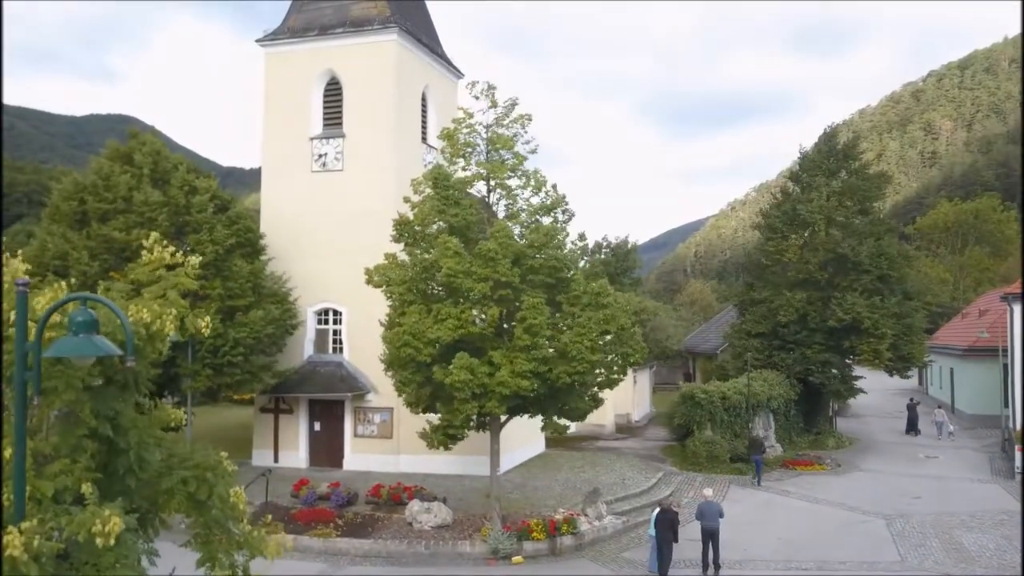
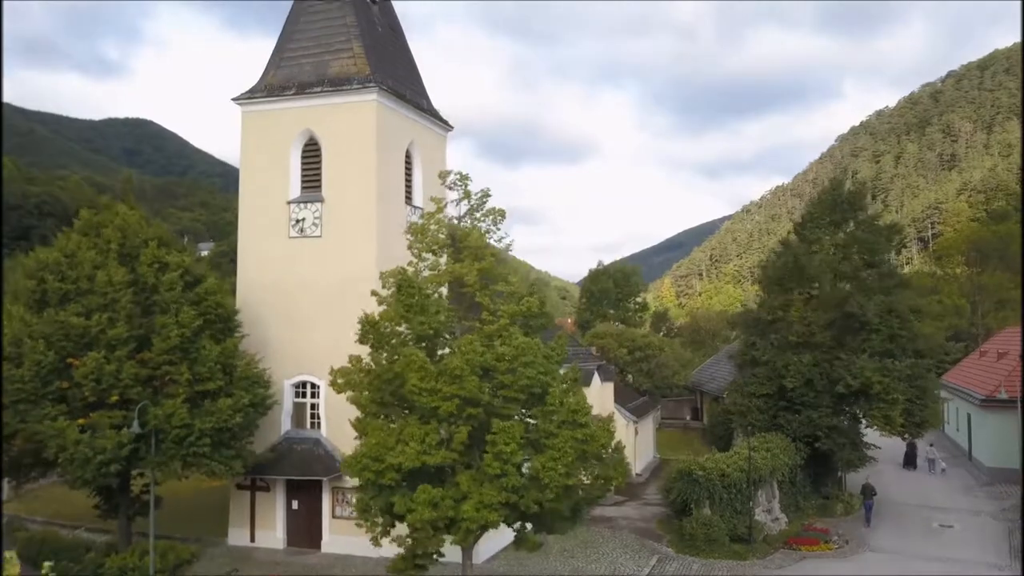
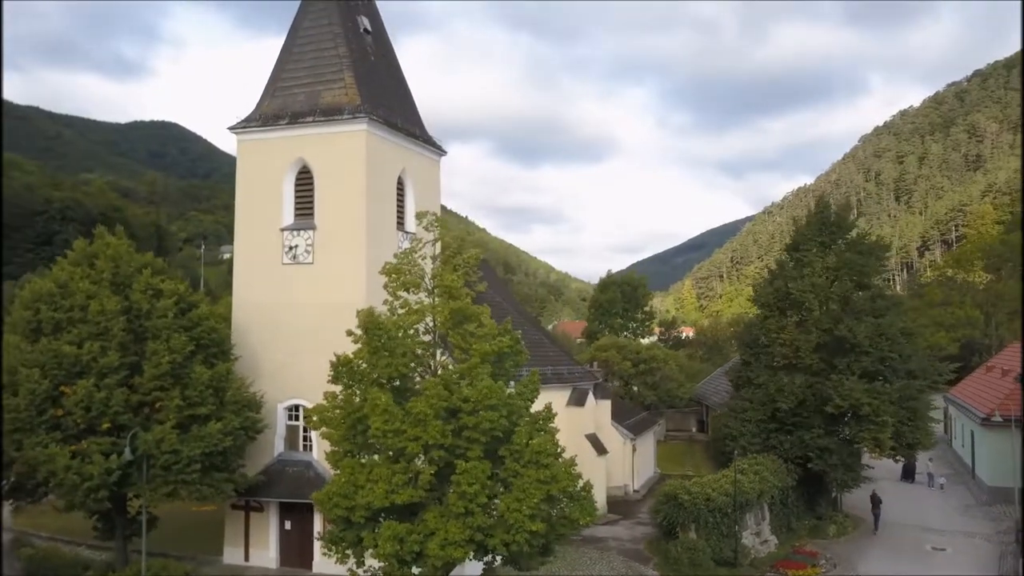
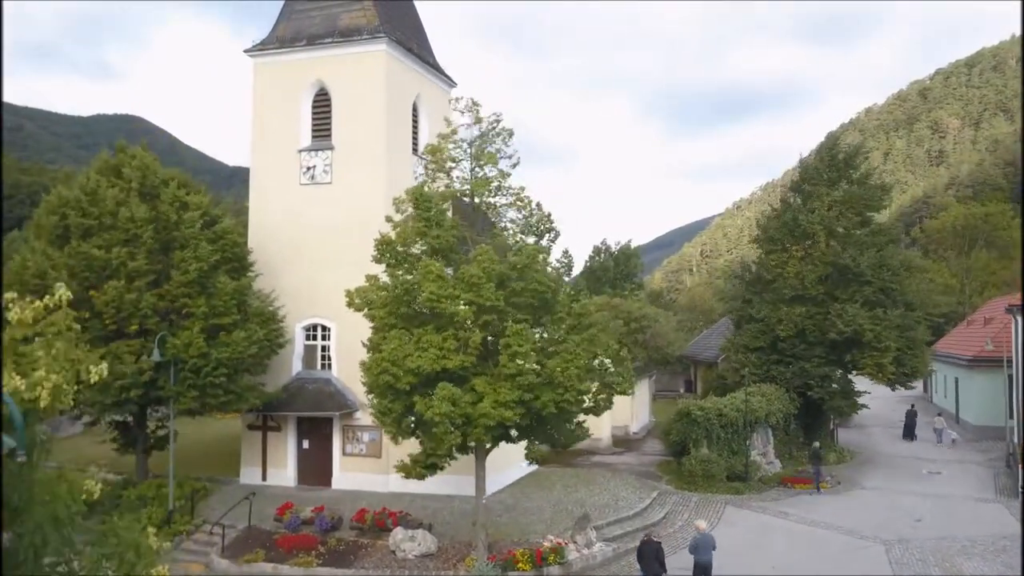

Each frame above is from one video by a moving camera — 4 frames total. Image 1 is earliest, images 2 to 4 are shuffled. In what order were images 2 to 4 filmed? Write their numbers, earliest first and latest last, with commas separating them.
4, 2, 3
